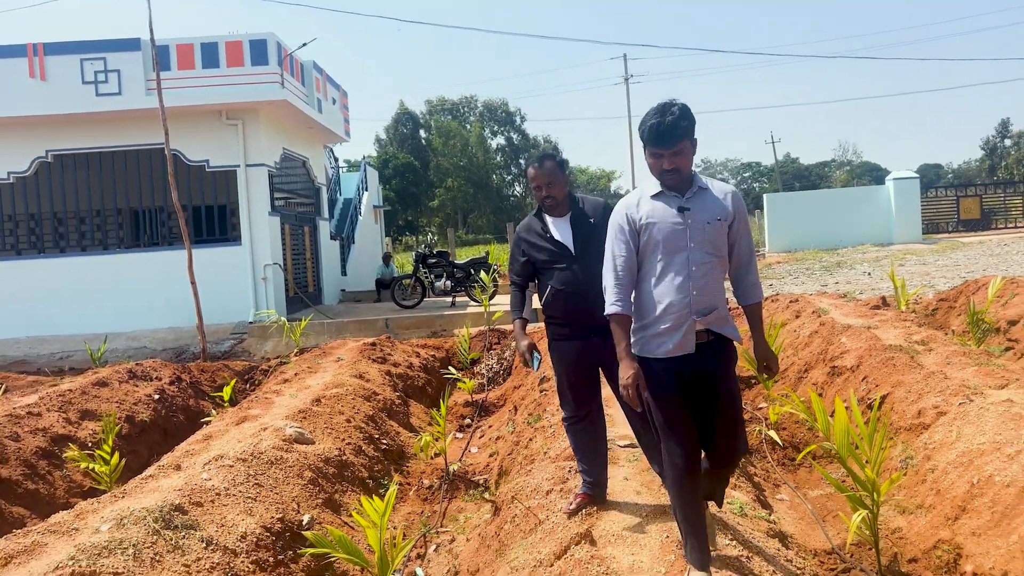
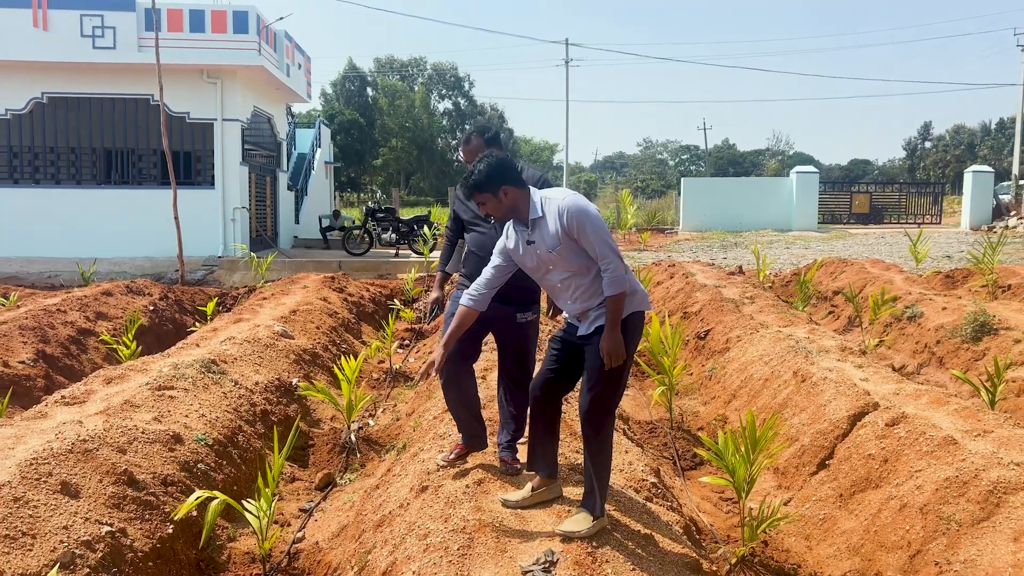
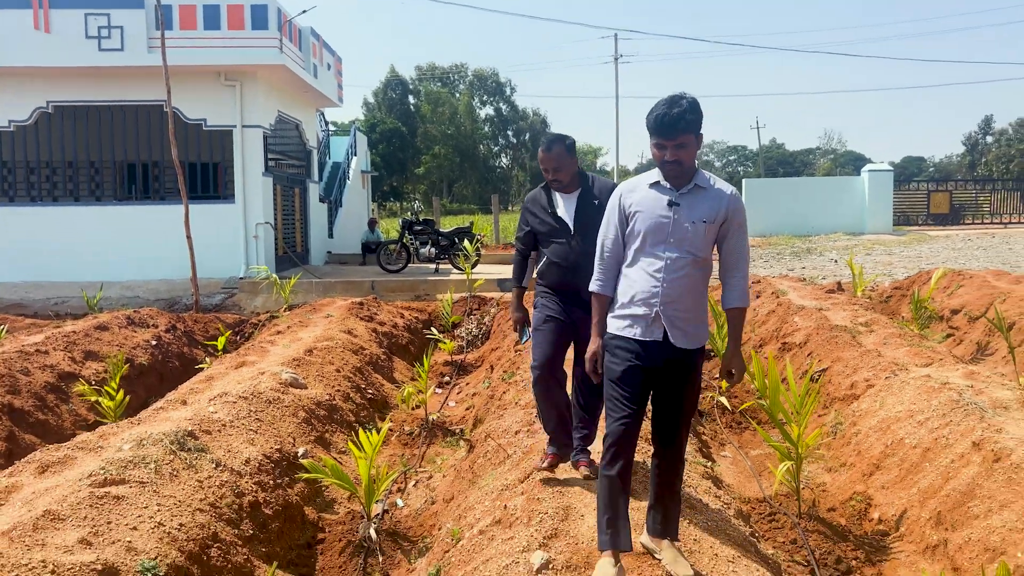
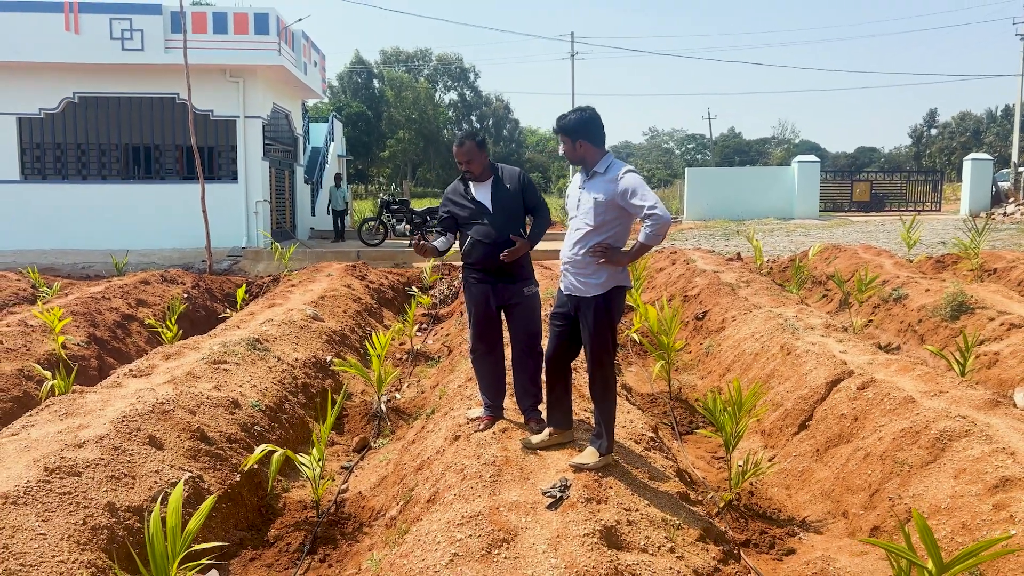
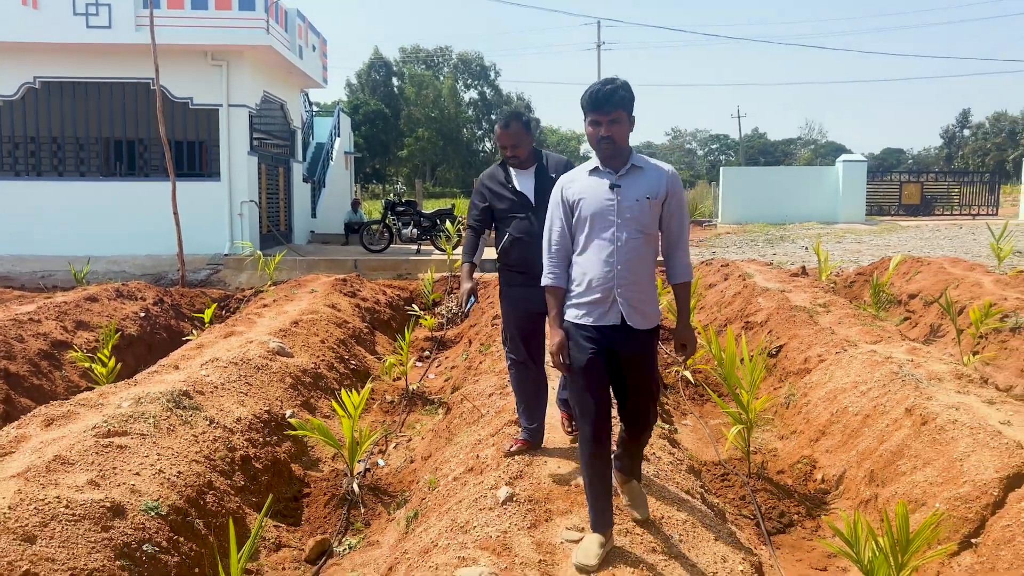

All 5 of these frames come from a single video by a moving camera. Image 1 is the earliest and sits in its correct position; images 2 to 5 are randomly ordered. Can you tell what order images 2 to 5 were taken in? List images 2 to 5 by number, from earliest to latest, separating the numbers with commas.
3, 5, 2, 4
